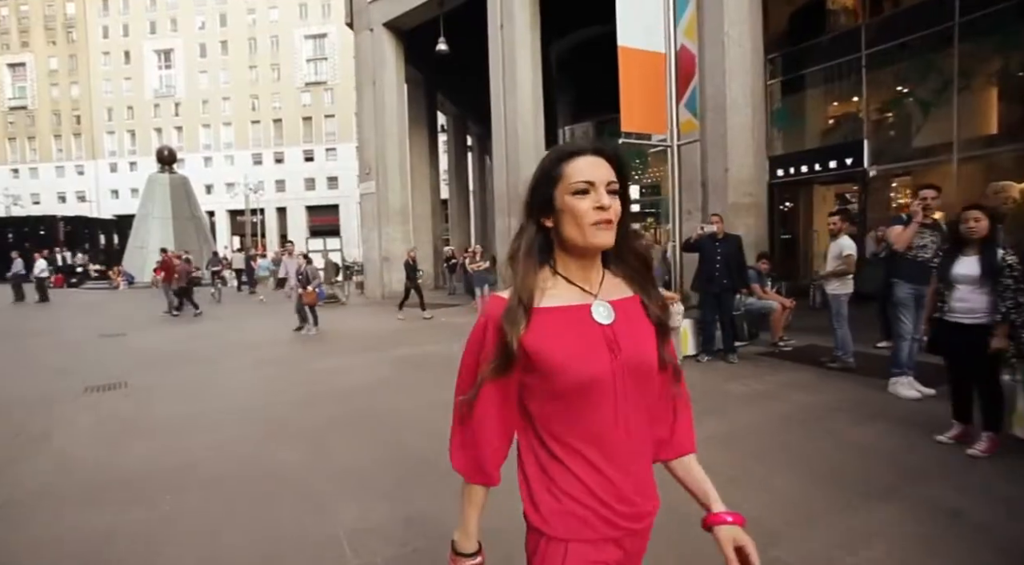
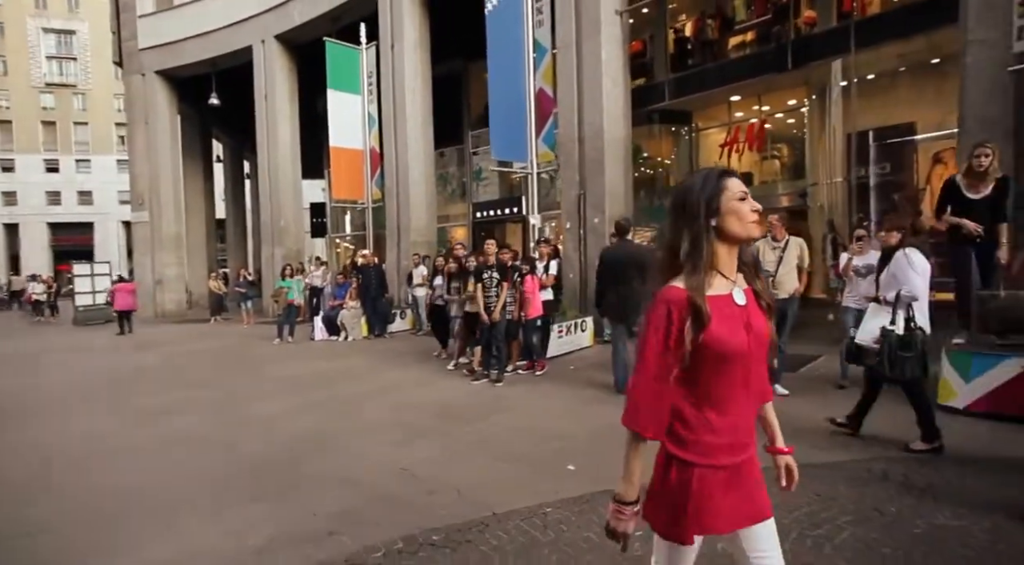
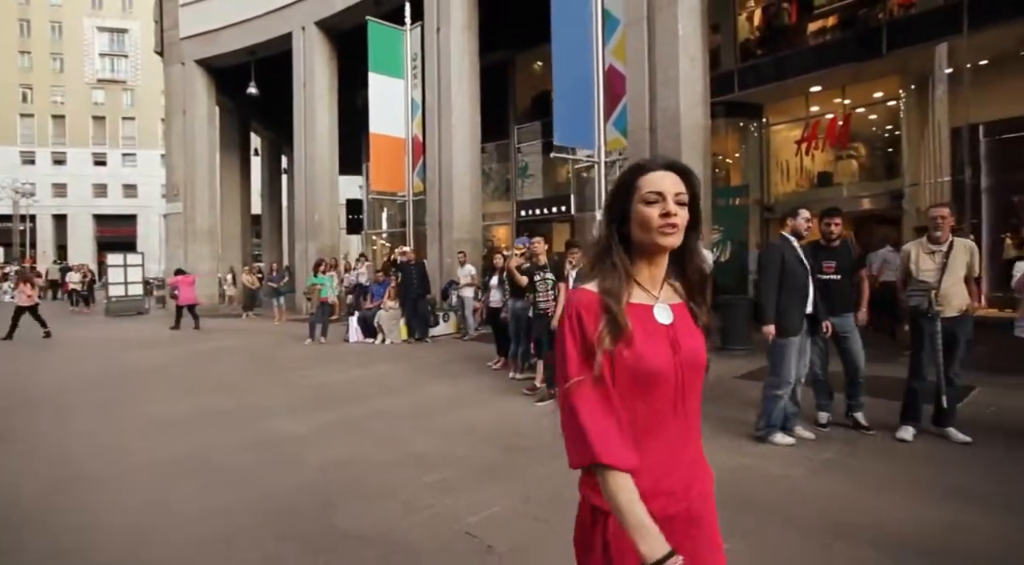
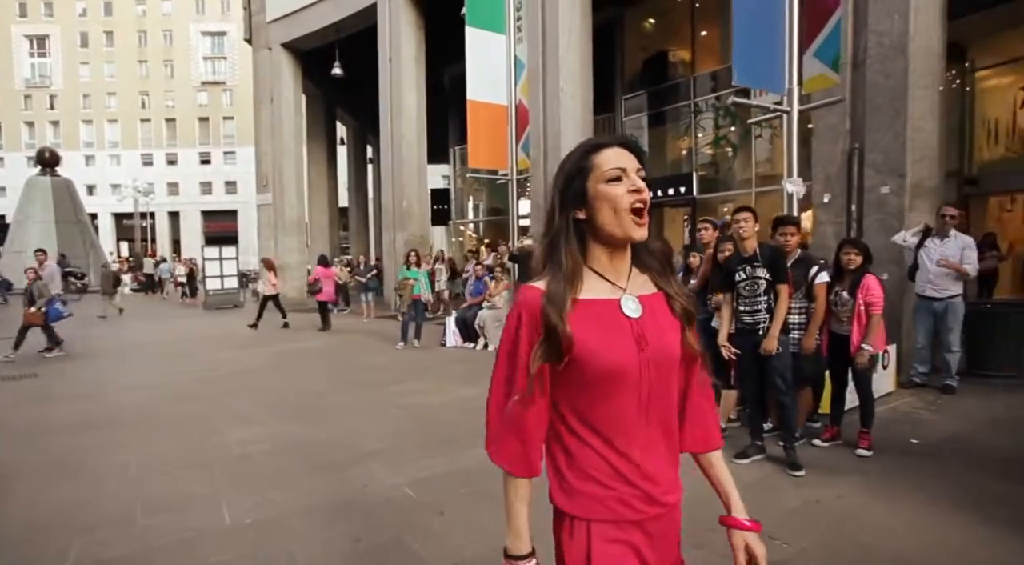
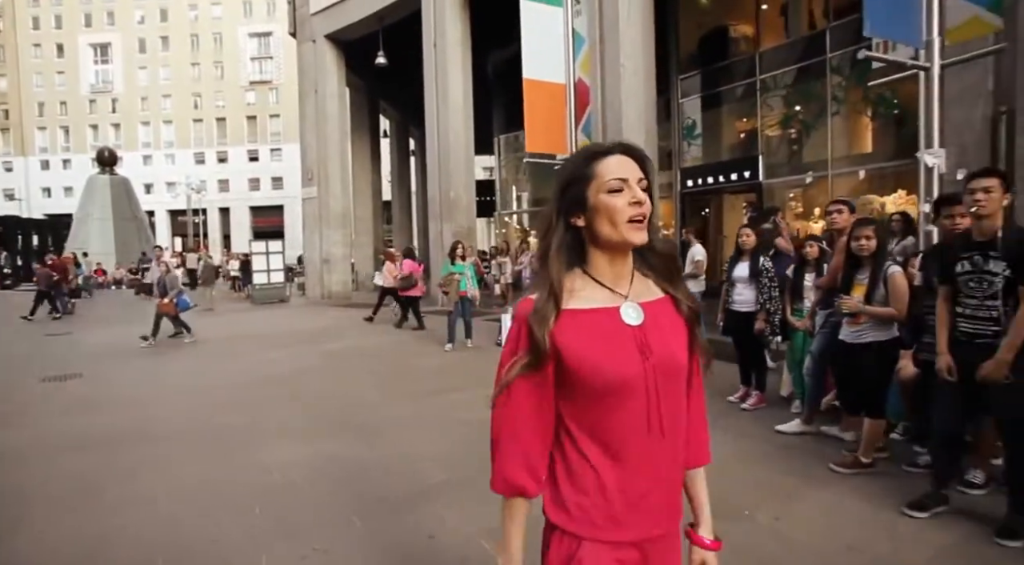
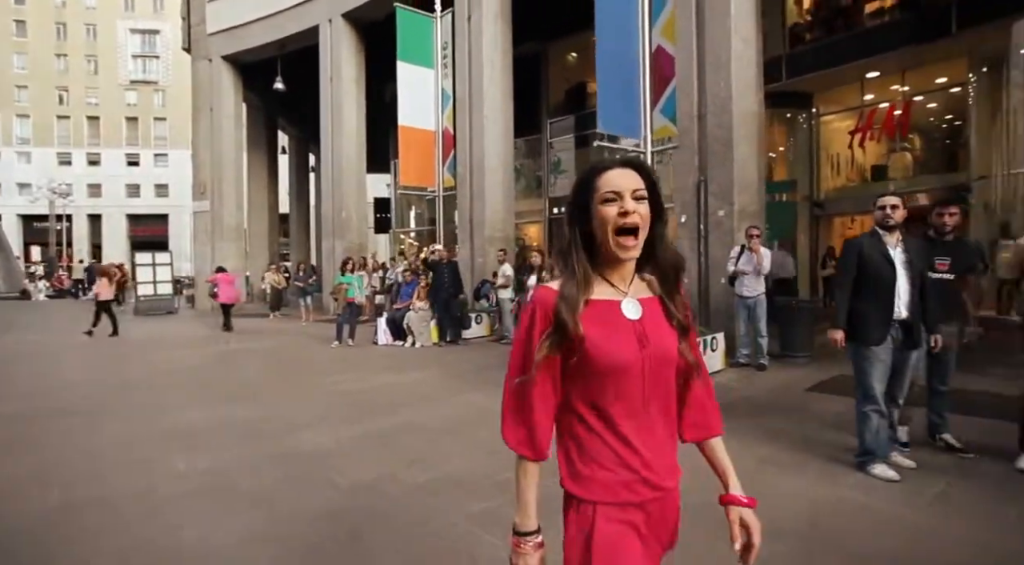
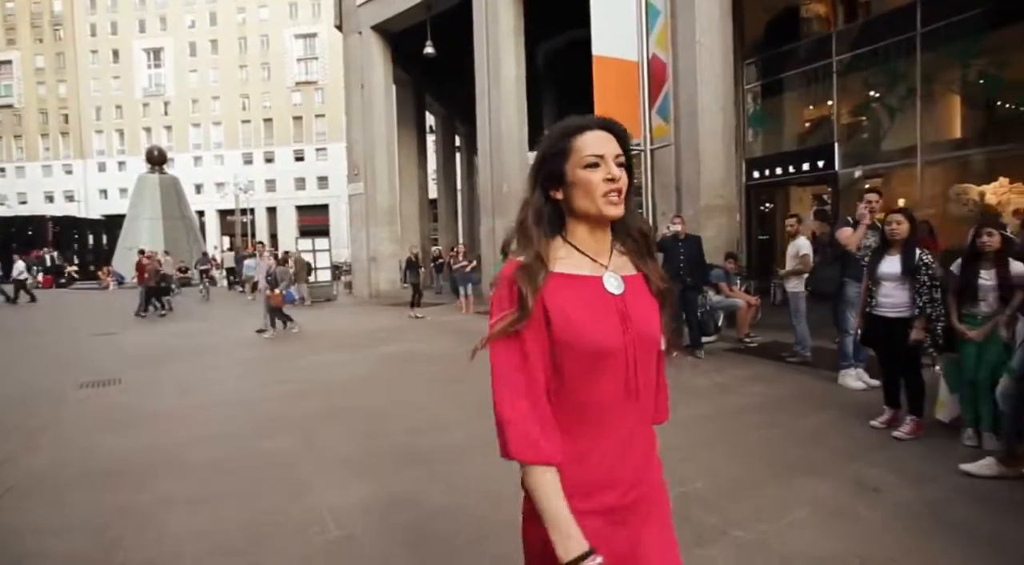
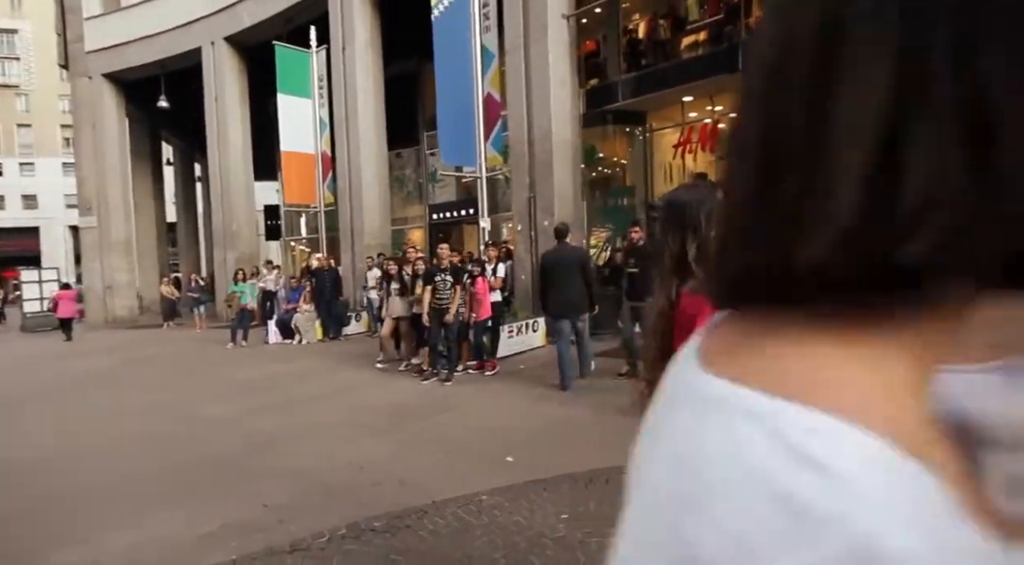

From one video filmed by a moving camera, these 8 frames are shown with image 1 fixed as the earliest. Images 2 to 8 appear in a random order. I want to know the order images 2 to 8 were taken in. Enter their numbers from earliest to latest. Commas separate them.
7, 5, 4, 6, 3, 2, 8
